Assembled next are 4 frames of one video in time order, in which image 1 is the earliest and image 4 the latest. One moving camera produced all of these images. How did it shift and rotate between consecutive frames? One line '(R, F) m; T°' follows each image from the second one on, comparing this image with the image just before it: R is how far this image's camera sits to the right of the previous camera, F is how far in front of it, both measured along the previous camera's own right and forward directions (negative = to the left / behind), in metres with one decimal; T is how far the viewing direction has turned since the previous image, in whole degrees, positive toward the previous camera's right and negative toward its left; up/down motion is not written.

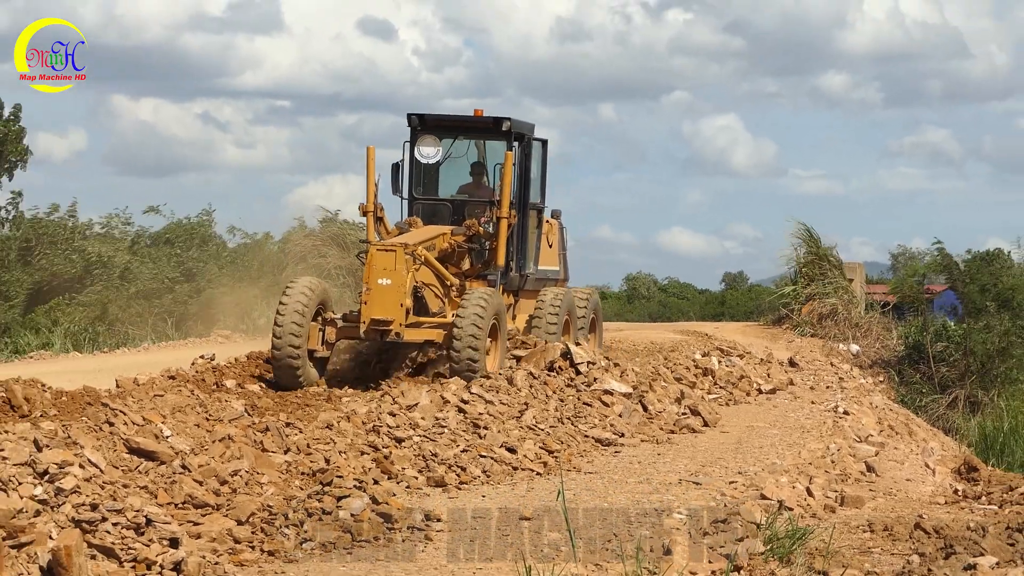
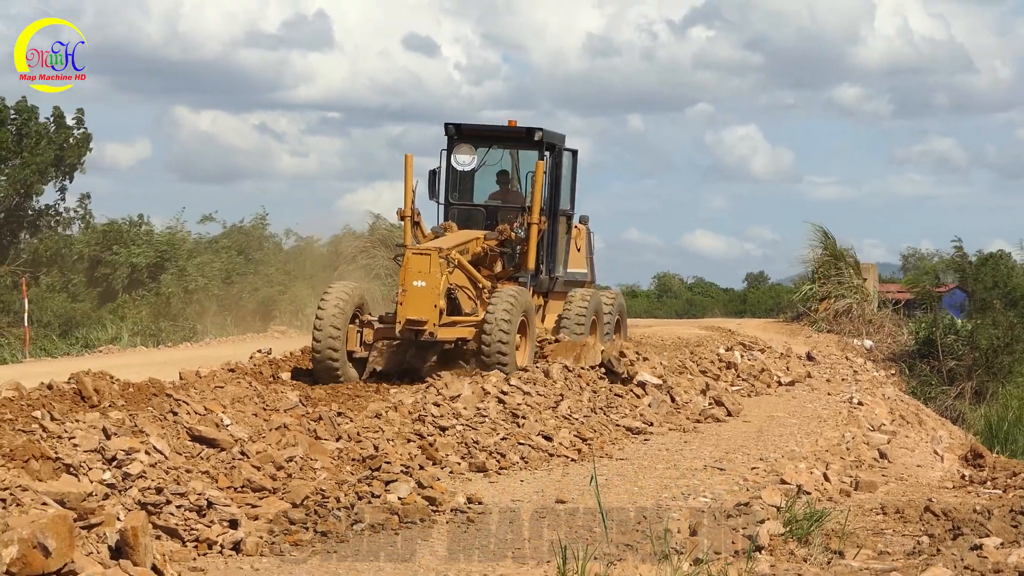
(-0.2, -0.5) m; -1°
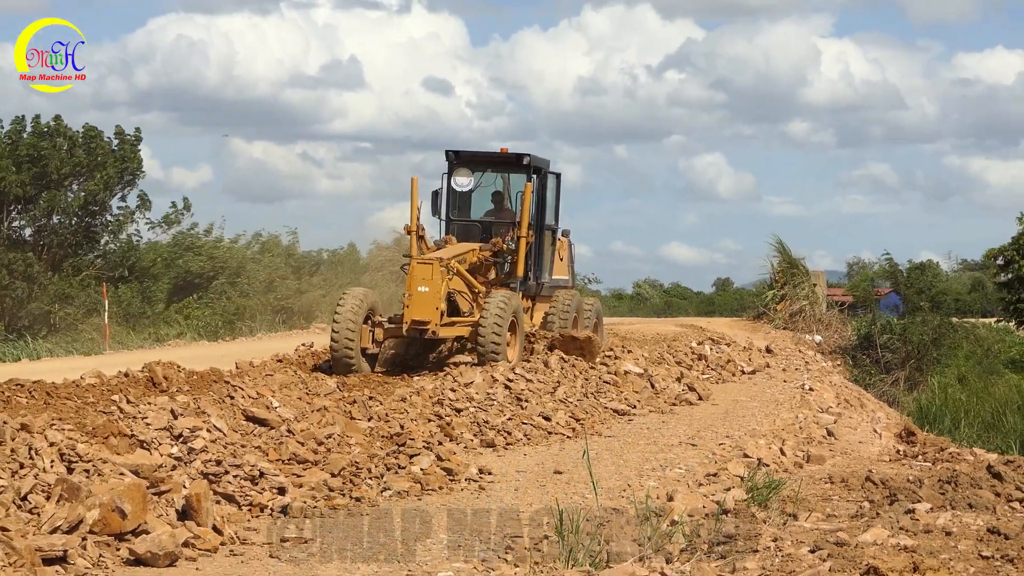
(+0.2, -1.4) m; -1°
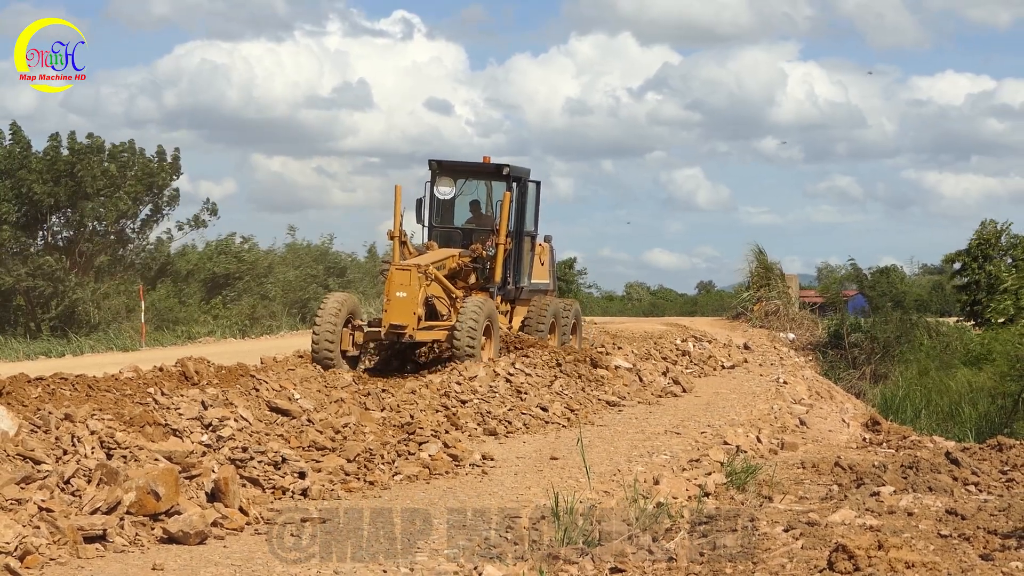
(+0.1, -0.8) m; -1°
